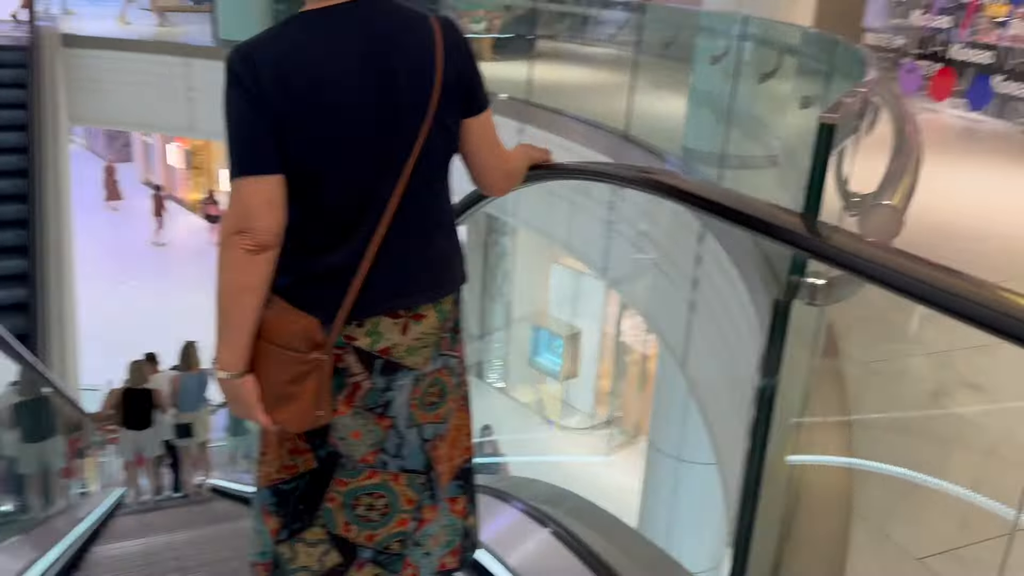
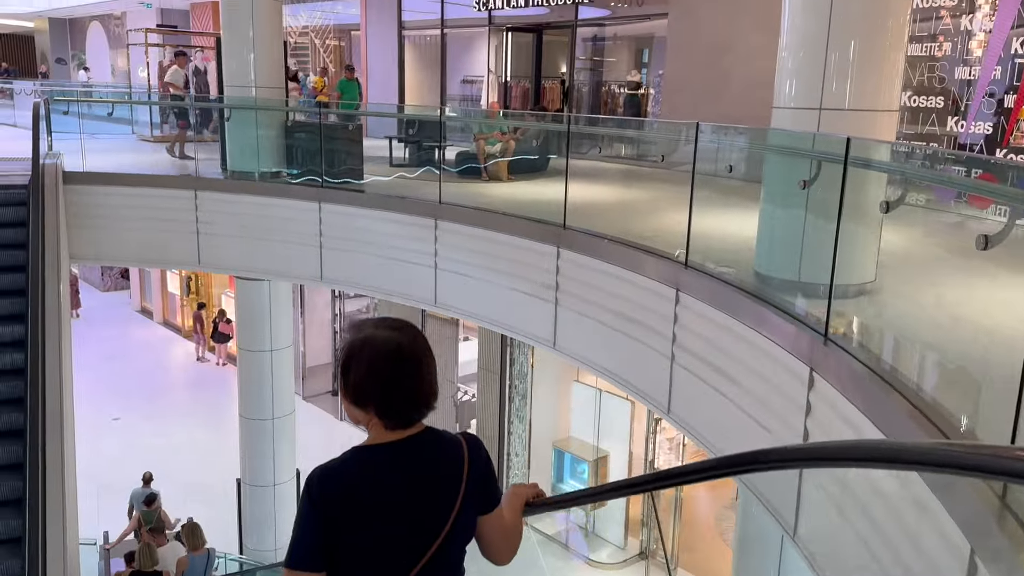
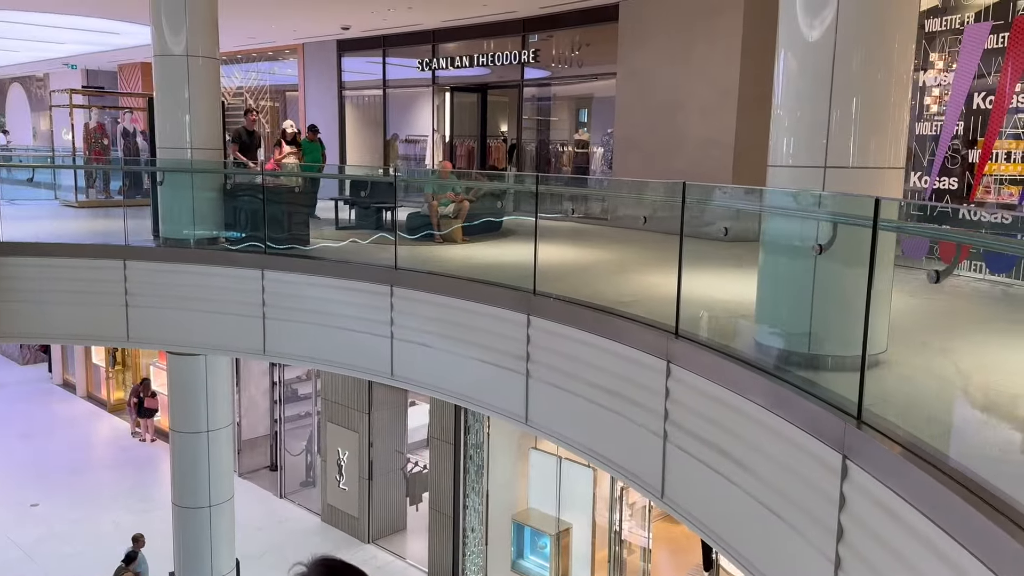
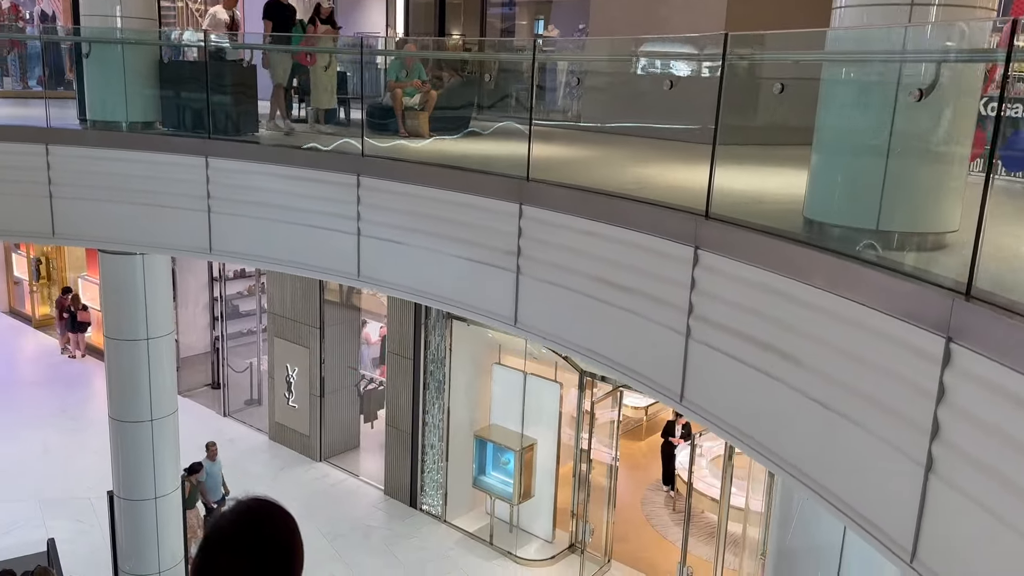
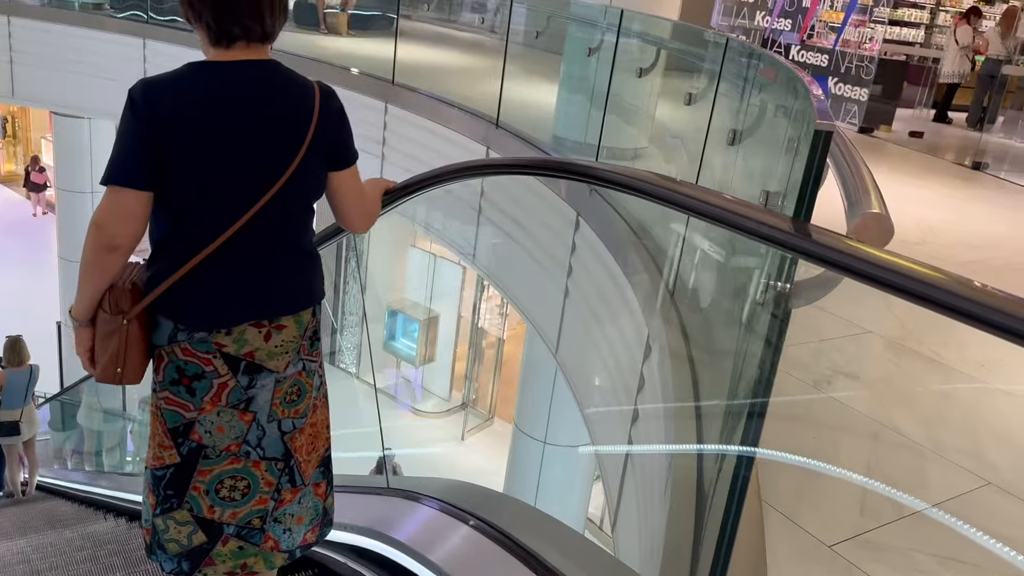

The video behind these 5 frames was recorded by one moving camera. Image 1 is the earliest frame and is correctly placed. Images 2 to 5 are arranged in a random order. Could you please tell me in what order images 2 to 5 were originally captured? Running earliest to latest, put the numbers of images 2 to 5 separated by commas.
5, 2, 3, 4
